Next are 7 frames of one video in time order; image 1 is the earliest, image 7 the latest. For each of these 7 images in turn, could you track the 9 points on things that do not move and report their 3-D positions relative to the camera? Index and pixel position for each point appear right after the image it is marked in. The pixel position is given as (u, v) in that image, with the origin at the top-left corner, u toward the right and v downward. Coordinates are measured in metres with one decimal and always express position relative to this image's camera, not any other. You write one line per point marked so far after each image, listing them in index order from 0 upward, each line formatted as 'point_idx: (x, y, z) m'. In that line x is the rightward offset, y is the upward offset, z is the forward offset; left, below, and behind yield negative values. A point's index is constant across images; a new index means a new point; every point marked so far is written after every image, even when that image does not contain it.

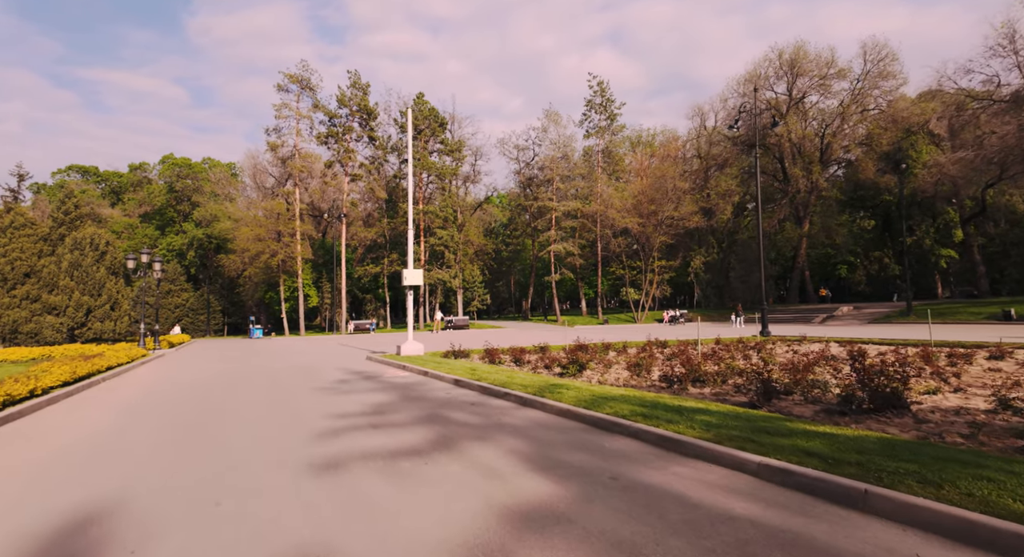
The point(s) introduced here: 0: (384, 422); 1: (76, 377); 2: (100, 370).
0: (-1.6, -1.8, +7.7) m
1: (-10.1, -2.3, +14.2) m
2: (-11.0, -2.4, +16.3) m
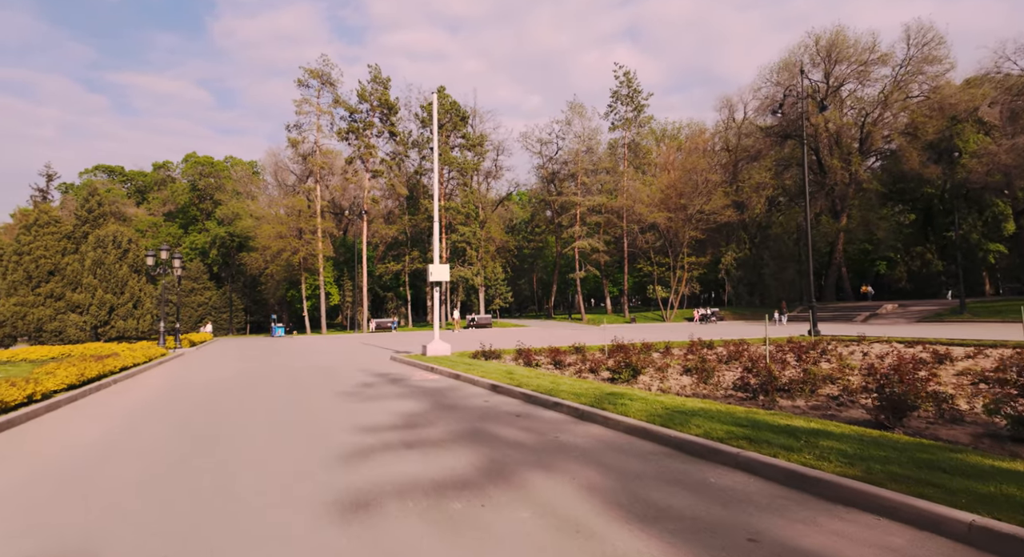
0: (-1.0, -1.7, +6.6) m
1: (-9.3, -2.2, +13.3) m
2: (-10.1, -2.3, +15.5) m
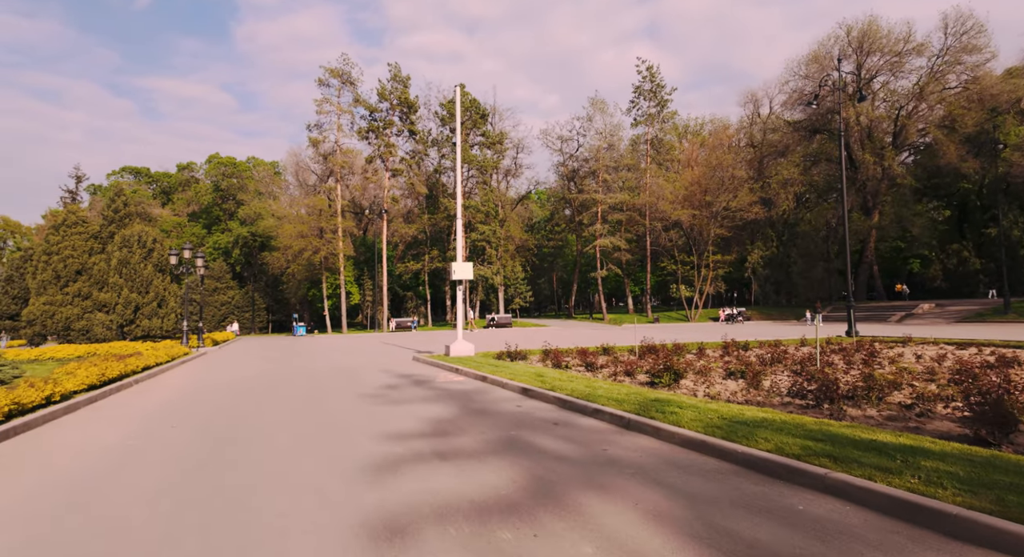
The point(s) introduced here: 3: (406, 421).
0: (-0.6, -1.7, +6.1) m
1: (-8.7, -2.2, +13.1) m
2: (-9.4, -2.3, +15.2) m
3: (-1.4, -1.8, +7.8) m
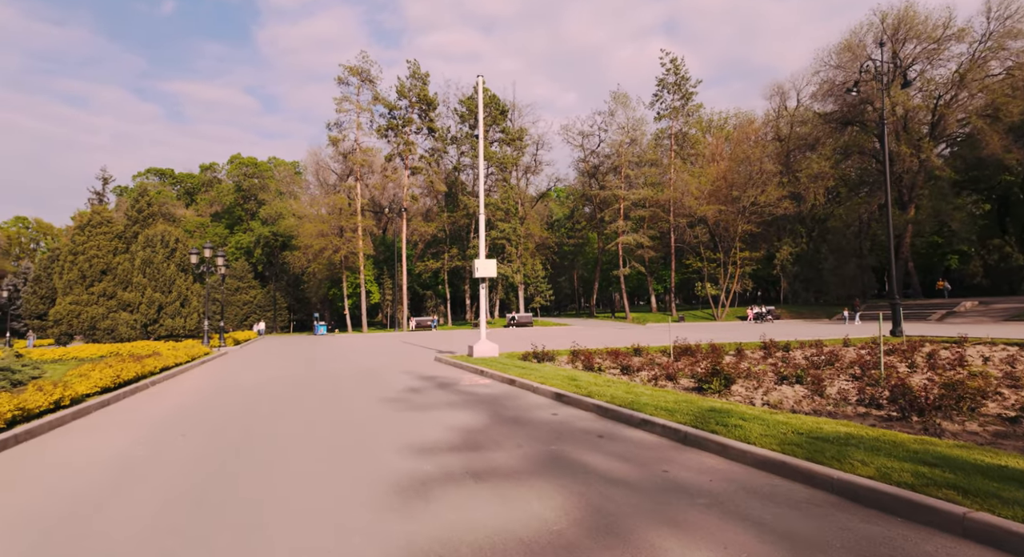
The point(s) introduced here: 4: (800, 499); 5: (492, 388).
0: (-0.2, -1.6, +5.4) m
1: (-8.1, -2.1, +12.6) m
2: (-8.8, -2.3, +14.8) m
3: (-0.9, -1.8, +7.1) m
4: (+1.9, -1.4, +3.9) m
5: (-0.4, -2.0, +11.0) m
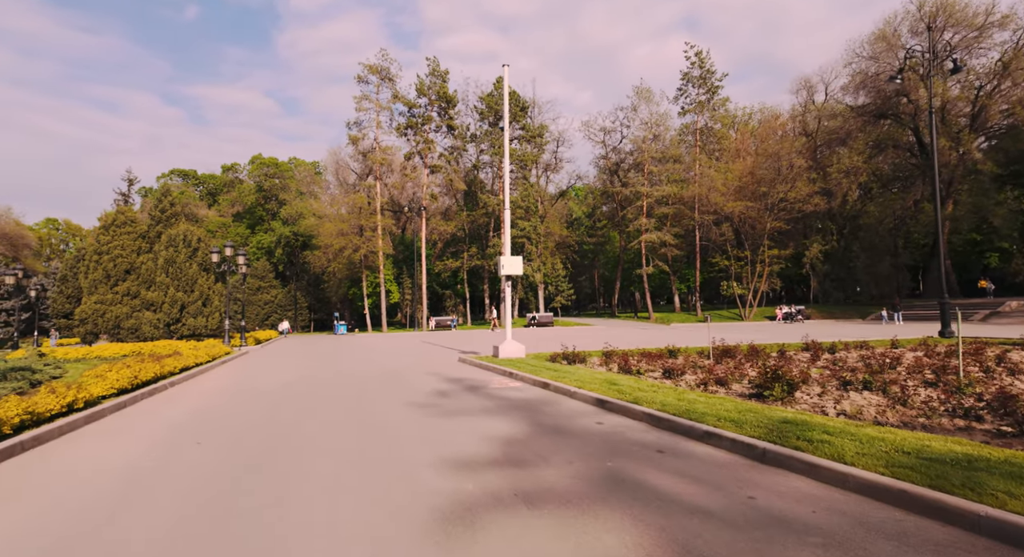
0: (+0.2, -1.6, +4.7) m
1: (-7.5, -2.1, +12.2) m
2: (-8.1, -2.2, +14.4) m
3: (-0.5, -1.7, +6.5) m
4: (+2.2, -1.4, +3.2) m
5: (+0.2, -1.9, +10.4) m
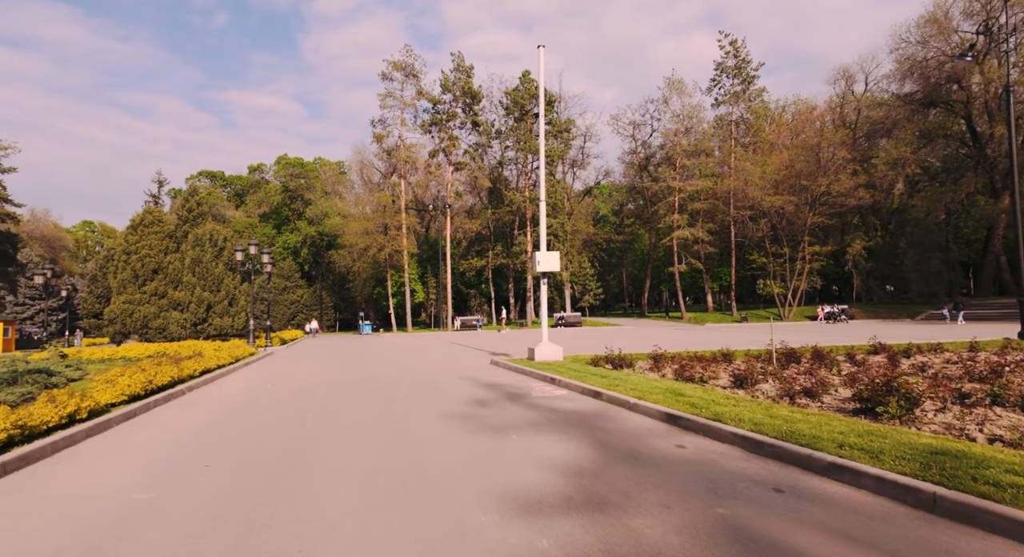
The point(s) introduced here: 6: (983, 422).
0: (+0.7, -1.5, +3.5) m
1: (-6.7, -2.0, +11.3) m
2: (-7.2, -2.2, +13.5) m
3: (+0.1, -1.7, +5.3) m
4: (+2.7, -1.3, +1.9) m
5: (+0.9, -1.8, +9.2) m
6: (+4.4, -1.3, +5.7) m
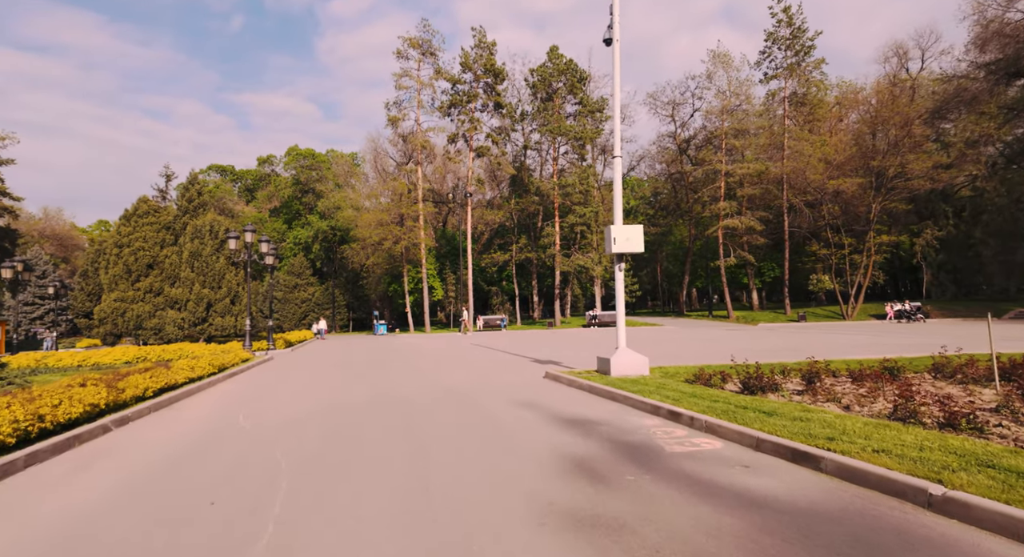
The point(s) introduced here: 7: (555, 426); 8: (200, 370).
0: (+1.7, -1.2, -0.8) m
1: (-5.5, -1.8, +7.1) m
2: (-6.0, -1.9, +9.4) m
3: (+1.1, -1.4, +1.0) m
4: (+3.6, -1.0, -2.4) m
5: (+2.1, -1.6, +4.9) m
6: (+5.4, -1.0, +1.3) m
7: (+0.5, -1.7, +7.4) m
8: (-7.1, -2.1, +13.9) m
